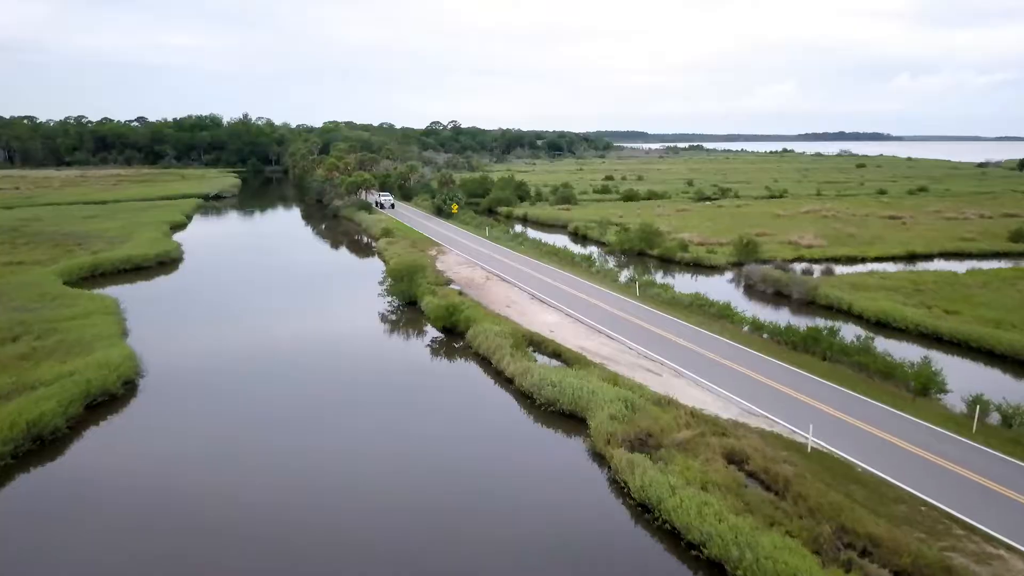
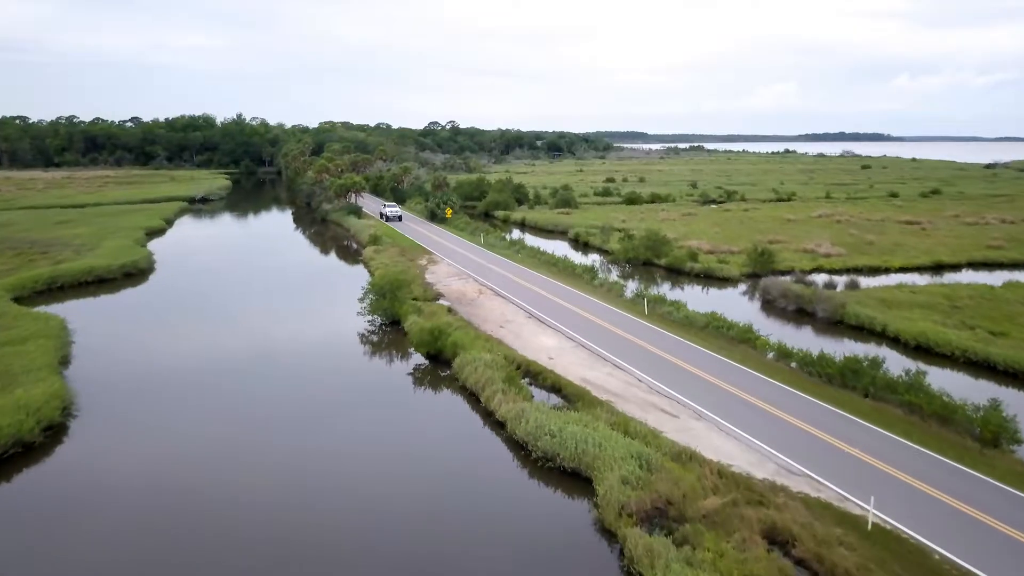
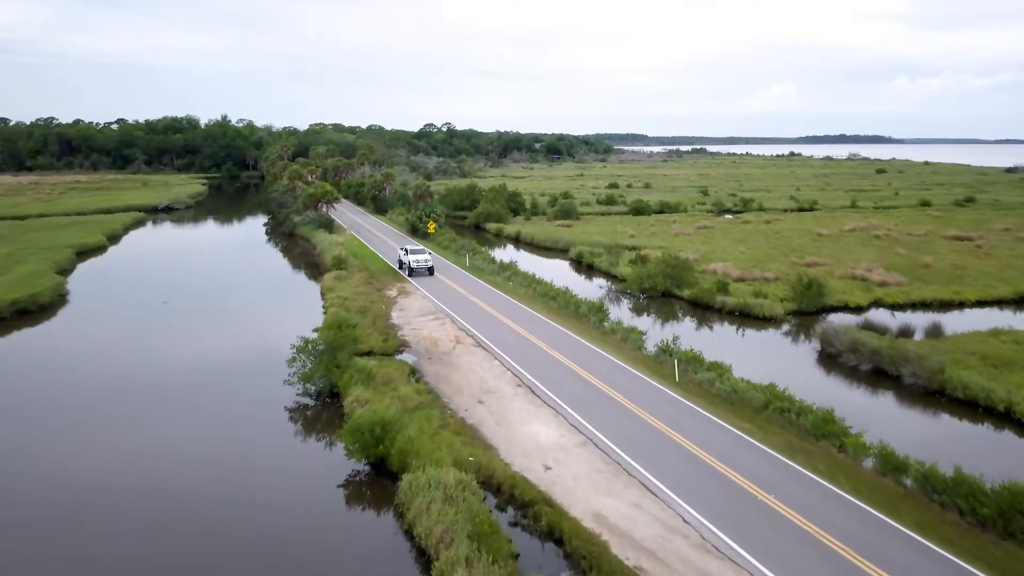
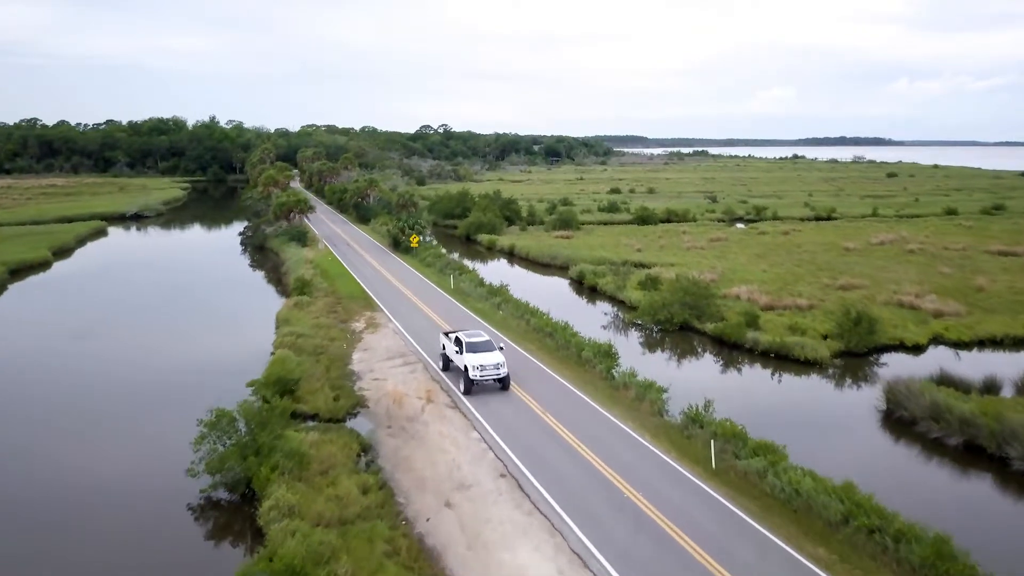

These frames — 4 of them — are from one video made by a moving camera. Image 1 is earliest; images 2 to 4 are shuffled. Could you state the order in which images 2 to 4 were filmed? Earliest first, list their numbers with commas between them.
2, 3, 4
